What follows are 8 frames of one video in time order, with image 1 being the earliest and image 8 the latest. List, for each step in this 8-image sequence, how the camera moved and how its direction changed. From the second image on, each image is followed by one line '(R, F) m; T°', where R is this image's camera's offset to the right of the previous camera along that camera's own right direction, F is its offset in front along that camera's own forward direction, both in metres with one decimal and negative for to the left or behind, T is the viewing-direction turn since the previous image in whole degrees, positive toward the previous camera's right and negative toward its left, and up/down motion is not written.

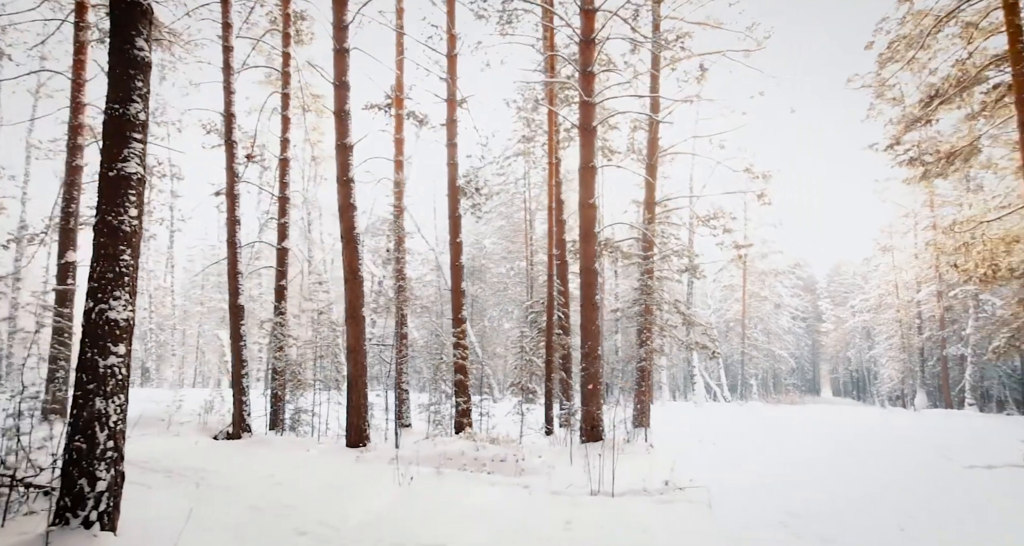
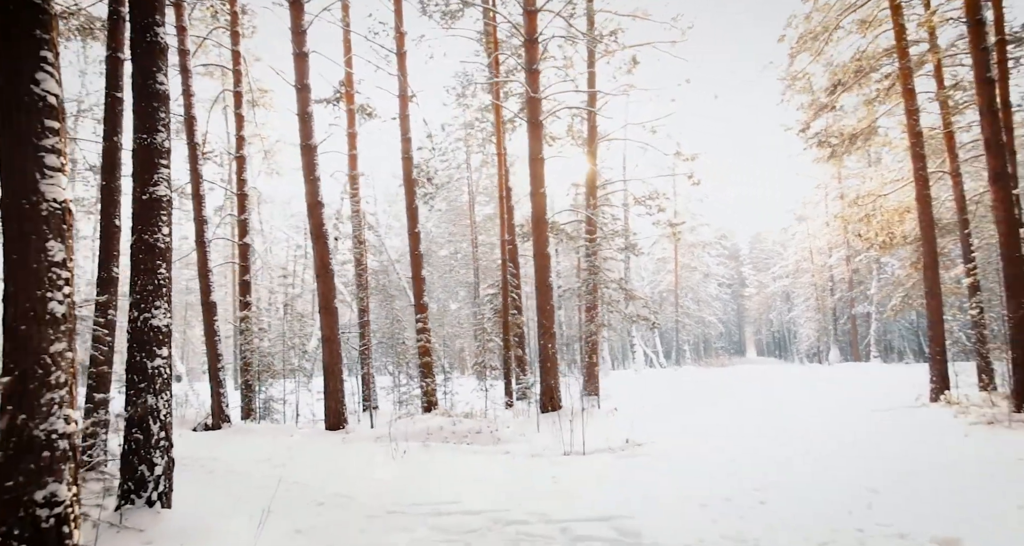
(-0.5, -0.9) m; +6°
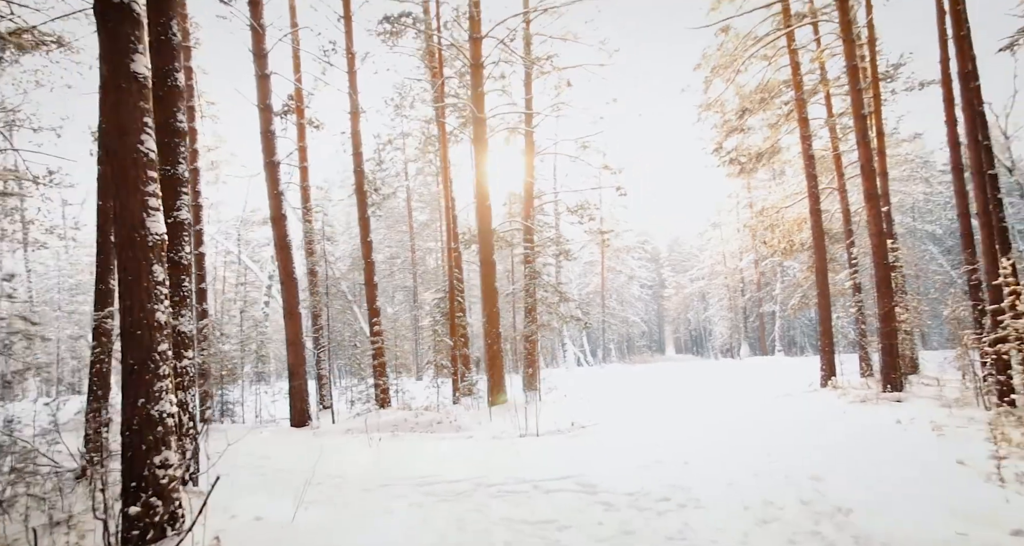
(-0.5, -1.2) m; +6°
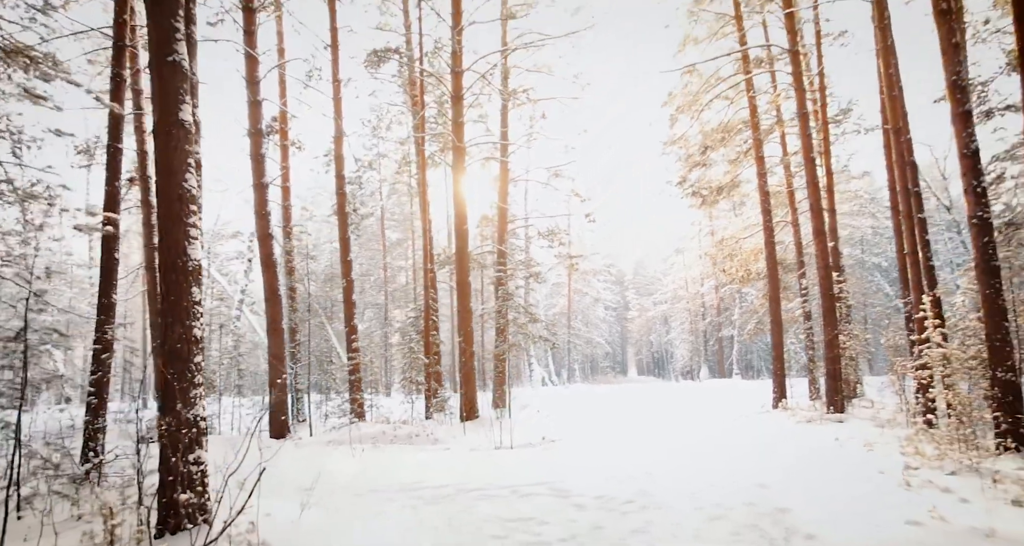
(-0.2, -0.8) m; +3°
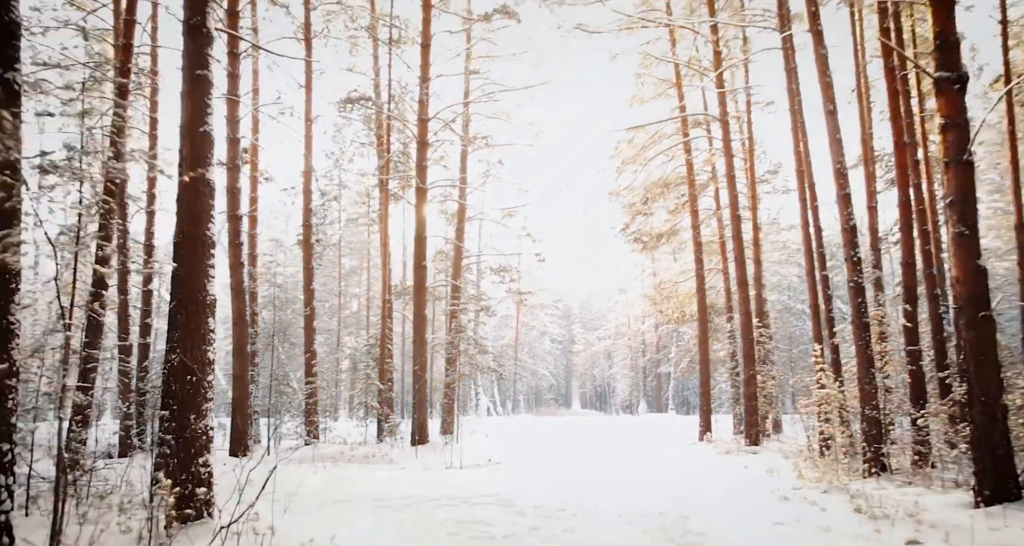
(-0.1, -1.2) m; +4°
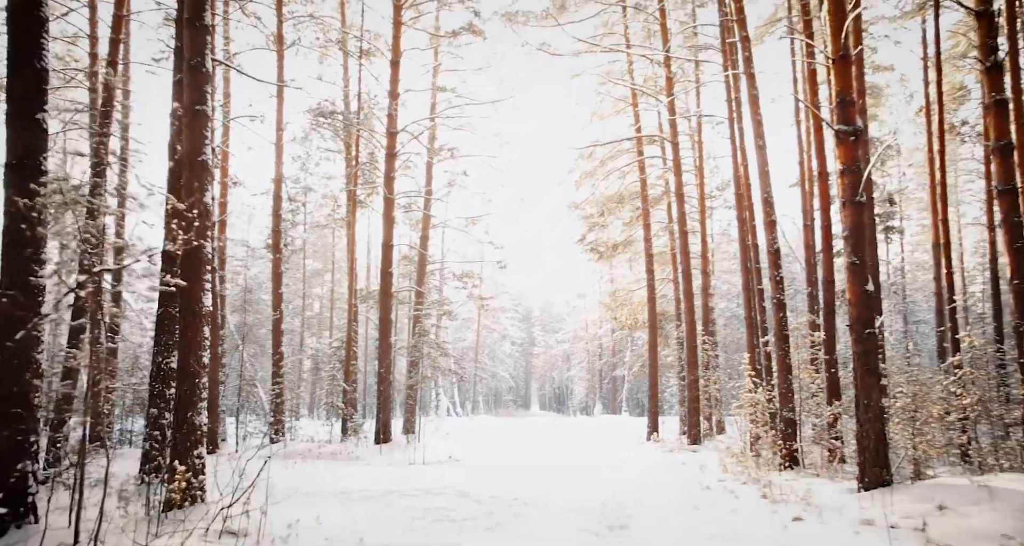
(0.0, -0.9) m; +3°
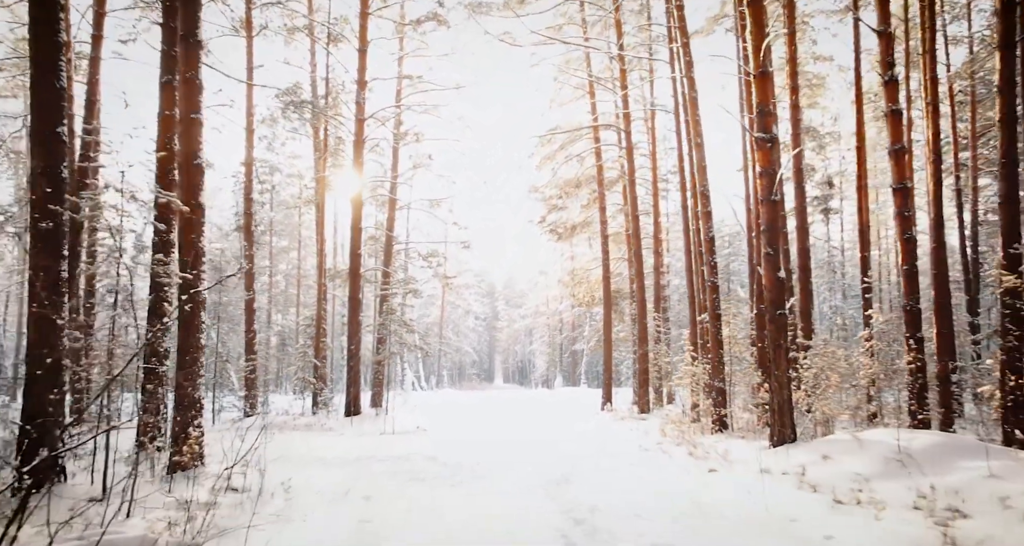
(0.0, -1.0) m; +3°
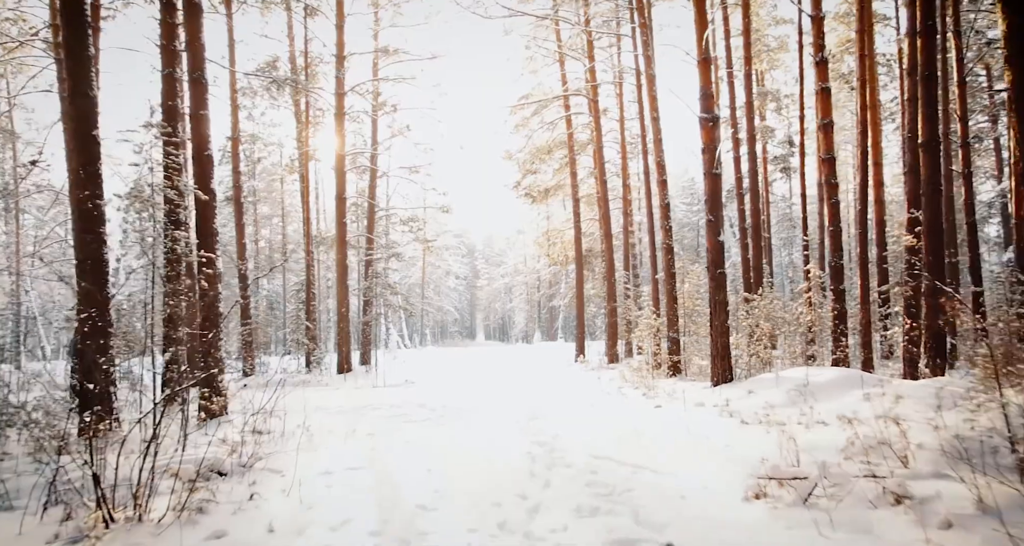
(+0.1, -1.2) m; +2°
